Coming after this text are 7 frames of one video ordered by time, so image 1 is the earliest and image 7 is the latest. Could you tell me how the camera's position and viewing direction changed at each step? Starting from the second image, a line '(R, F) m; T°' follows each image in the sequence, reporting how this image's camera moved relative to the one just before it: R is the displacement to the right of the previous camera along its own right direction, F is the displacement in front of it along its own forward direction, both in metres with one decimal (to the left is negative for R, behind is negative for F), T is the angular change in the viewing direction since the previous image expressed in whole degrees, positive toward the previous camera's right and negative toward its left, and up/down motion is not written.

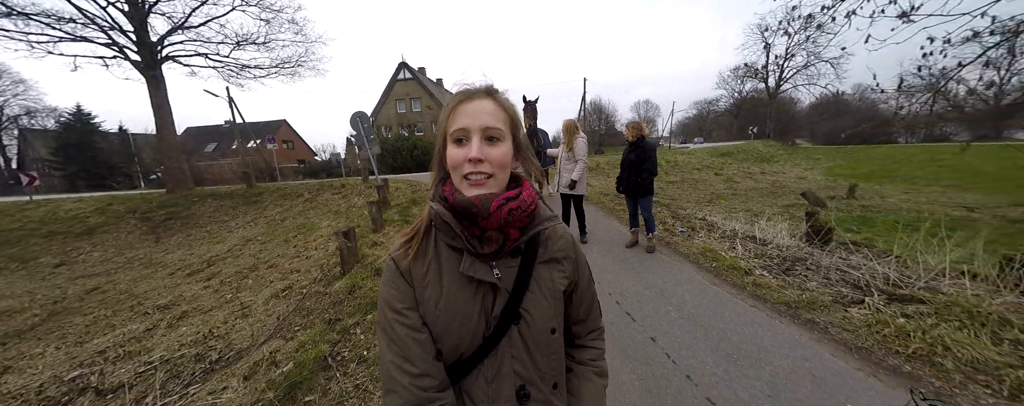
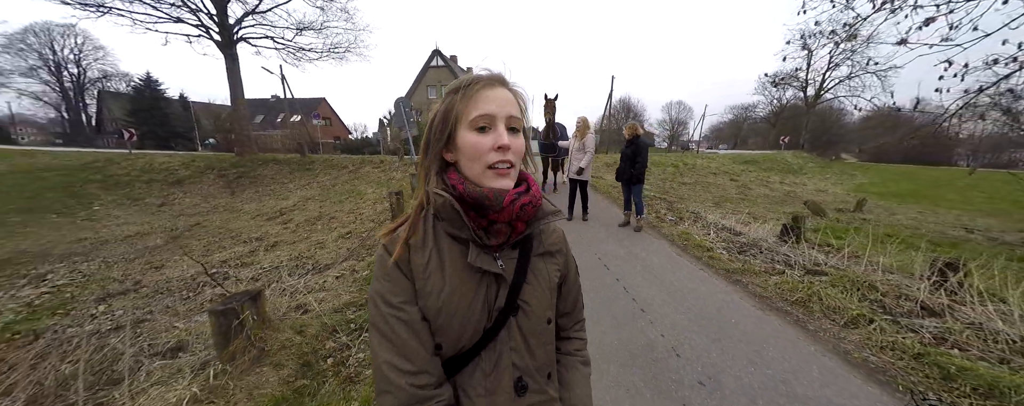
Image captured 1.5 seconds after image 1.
(+0.1, -1.0) m; -4°
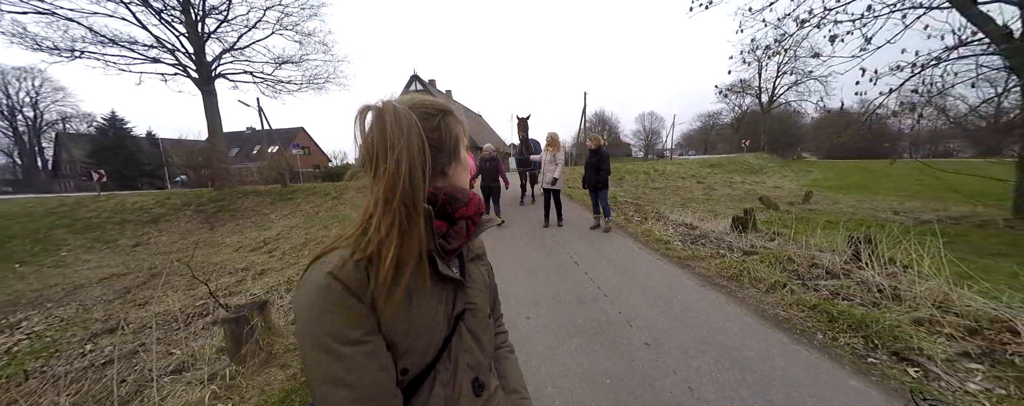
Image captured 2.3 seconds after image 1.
(+0.1, -0.4) m; +3°
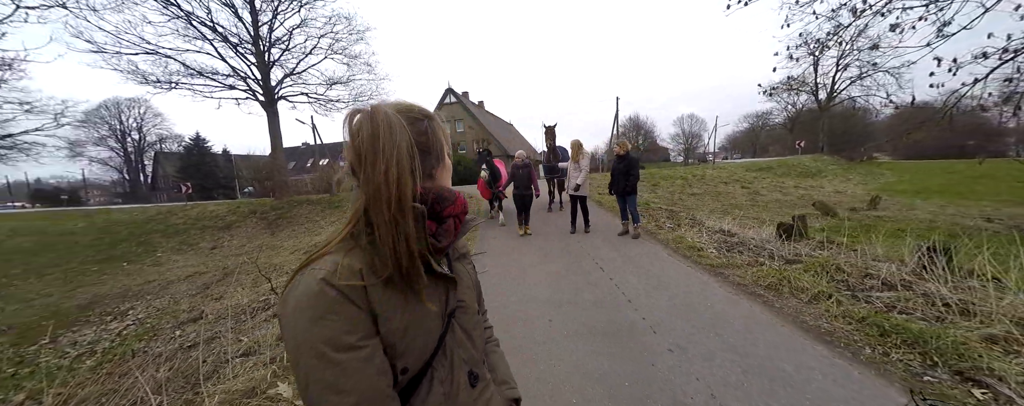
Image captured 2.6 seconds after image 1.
(+0.1, -0.1) m; -6°
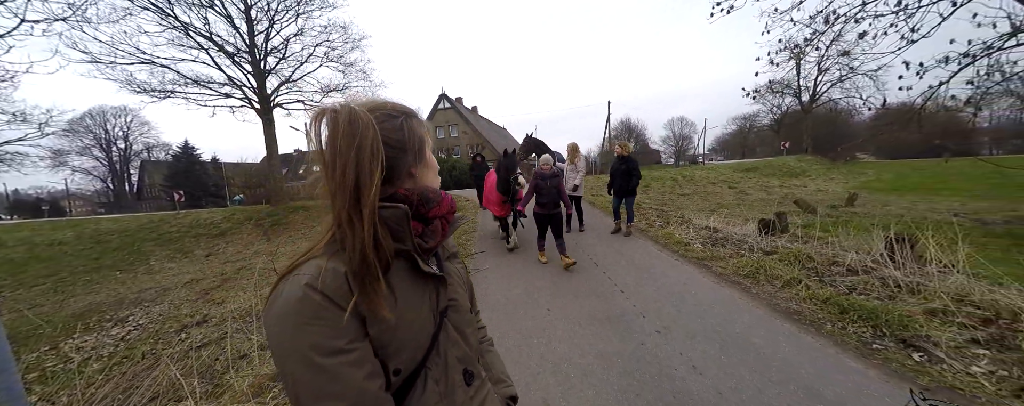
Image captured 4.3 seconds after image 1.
(-0.1, -0.2) m; +1°
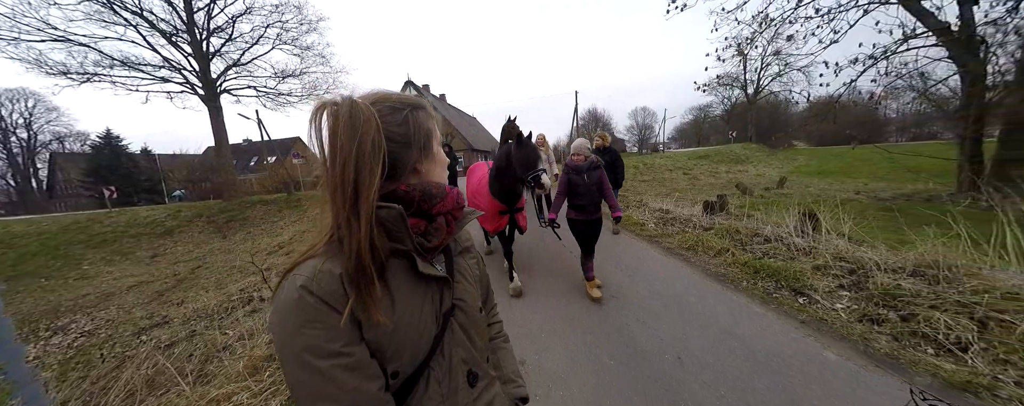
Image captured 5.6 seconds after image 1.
(0.0, -0.3) m; +6°
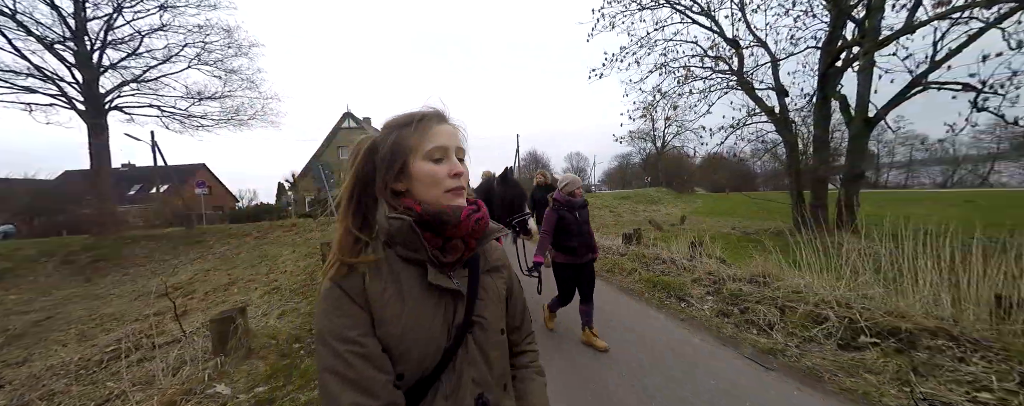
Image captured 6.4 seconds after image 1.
(0.0, -0.5) m; +11°
